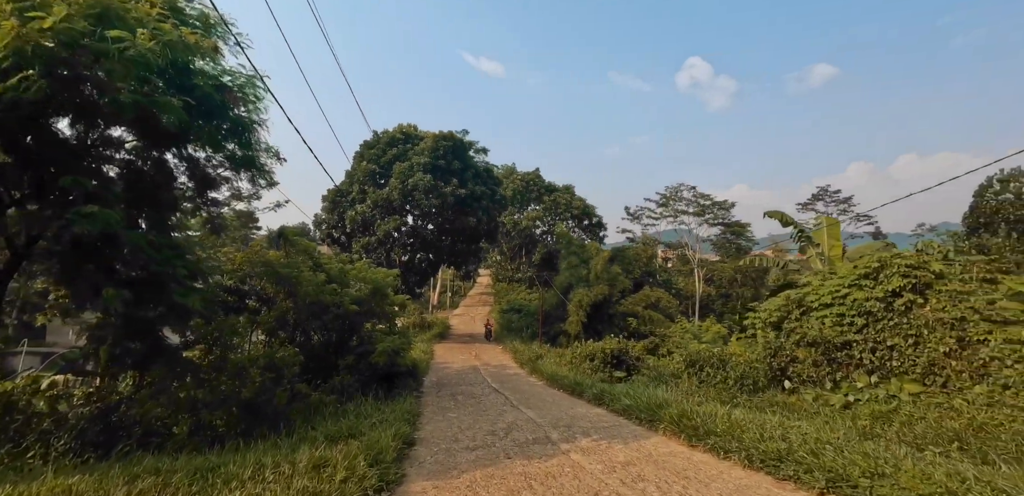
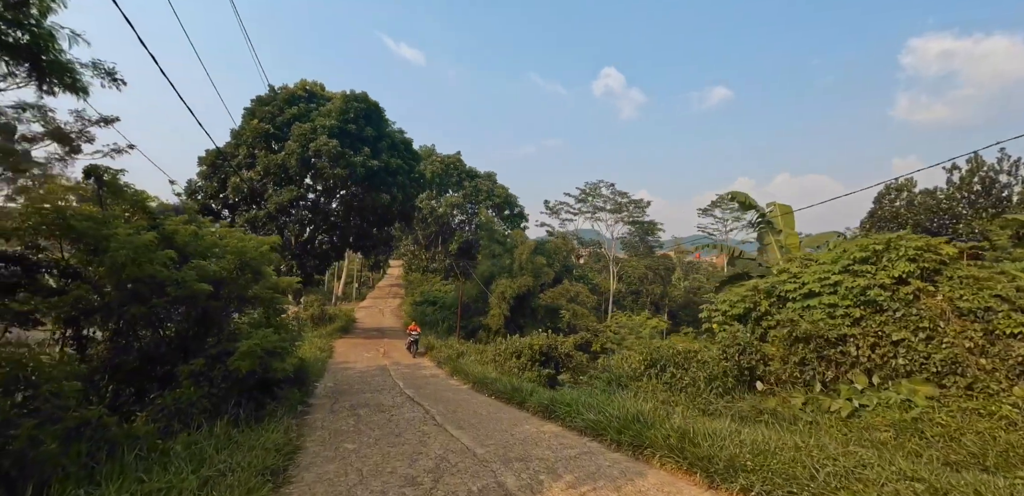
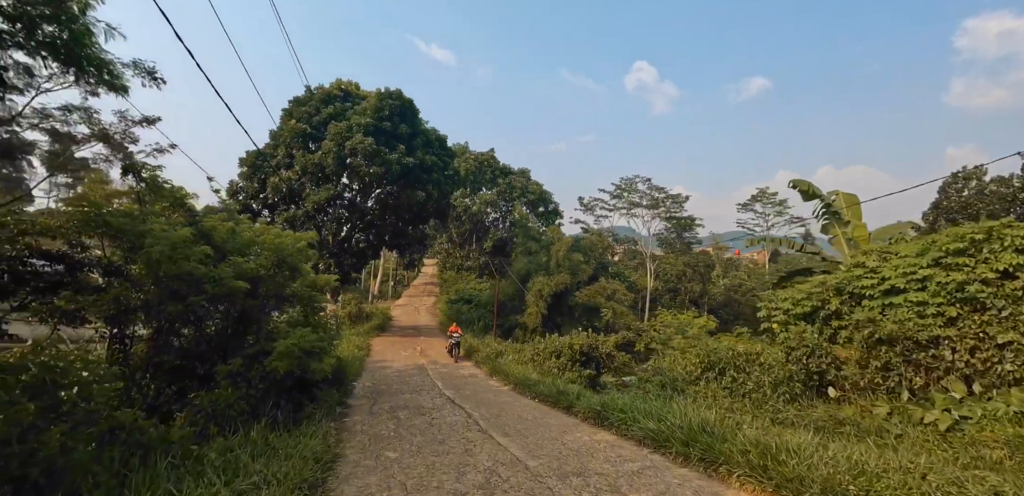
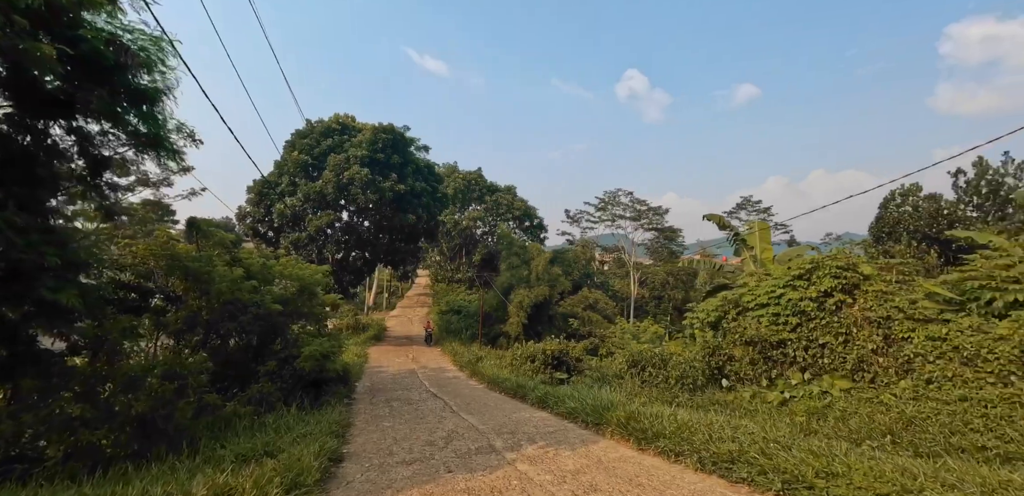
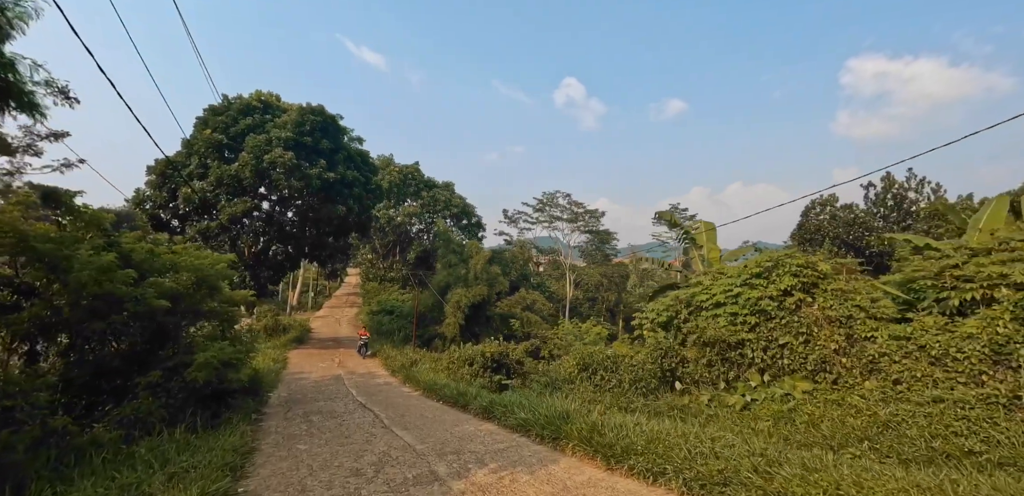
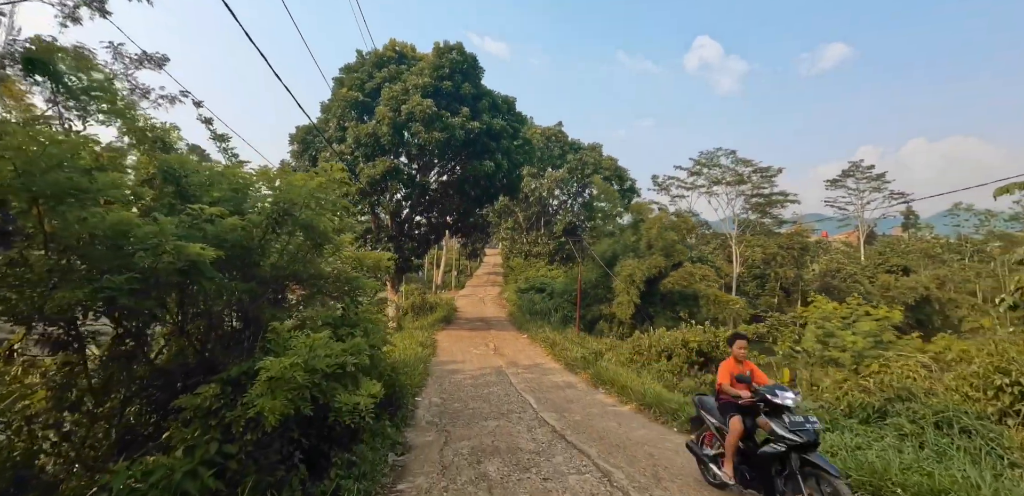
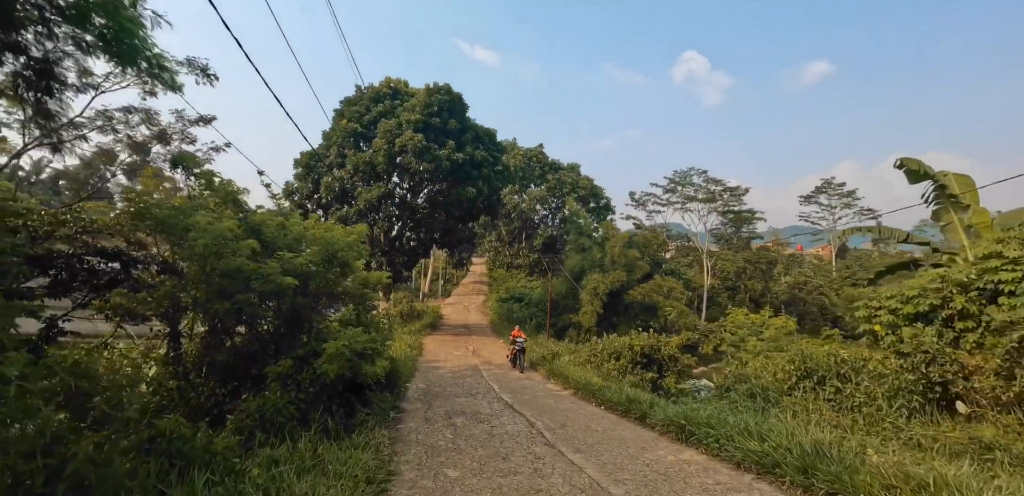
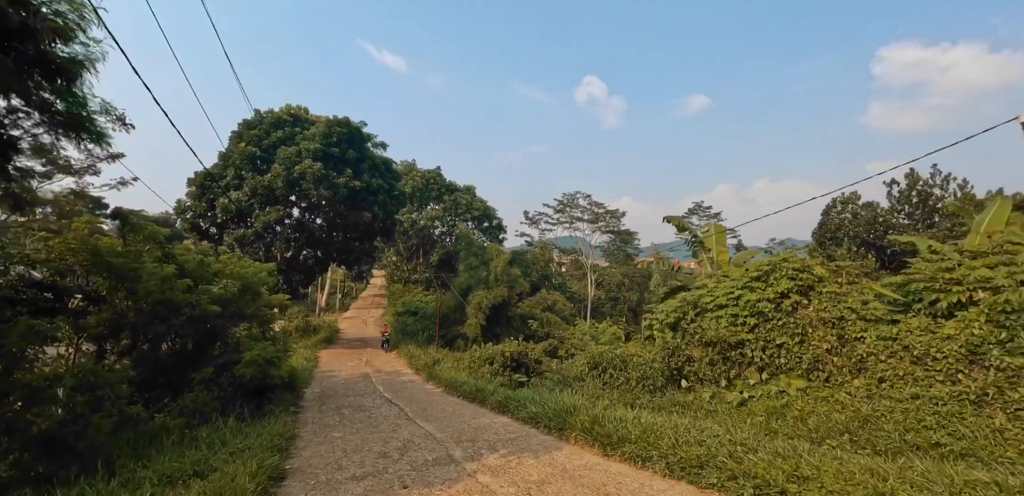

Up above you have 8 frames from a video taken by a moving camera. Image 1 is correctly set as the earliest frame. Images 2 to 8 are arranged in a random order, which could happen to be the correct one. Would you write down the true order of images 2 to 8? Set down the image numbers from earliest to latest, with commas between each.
4, 8, 5, 2, 3, 7, 6
